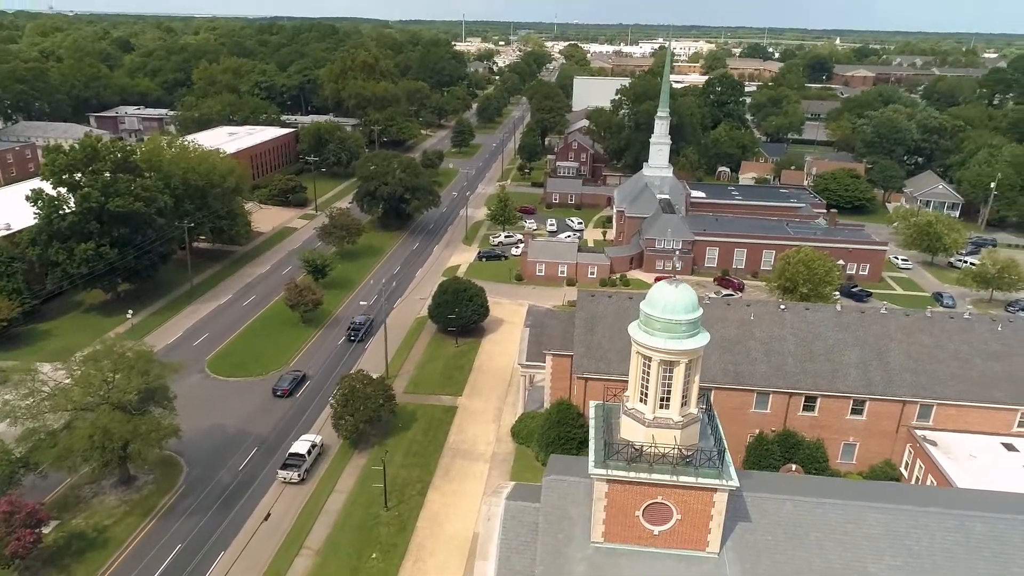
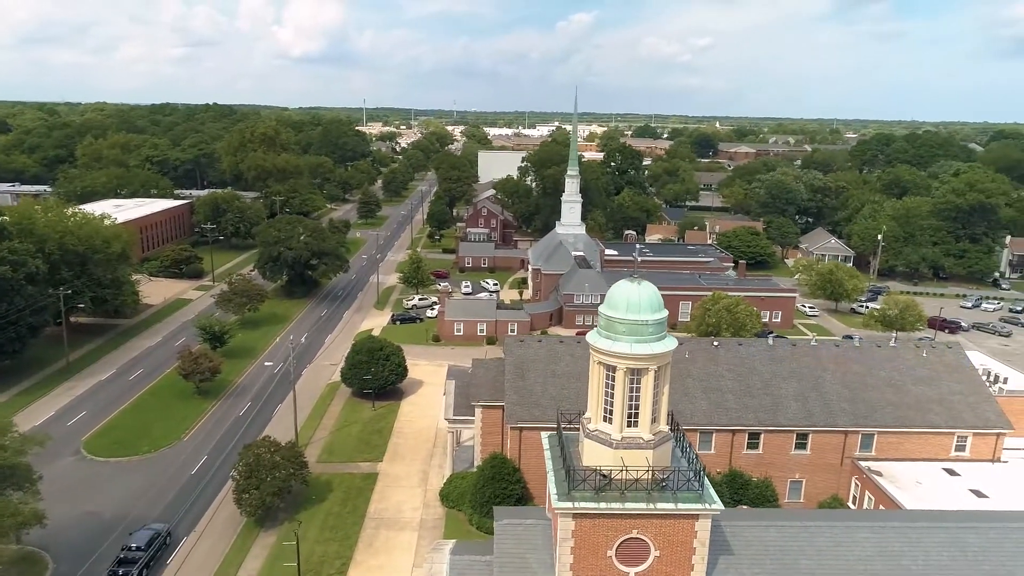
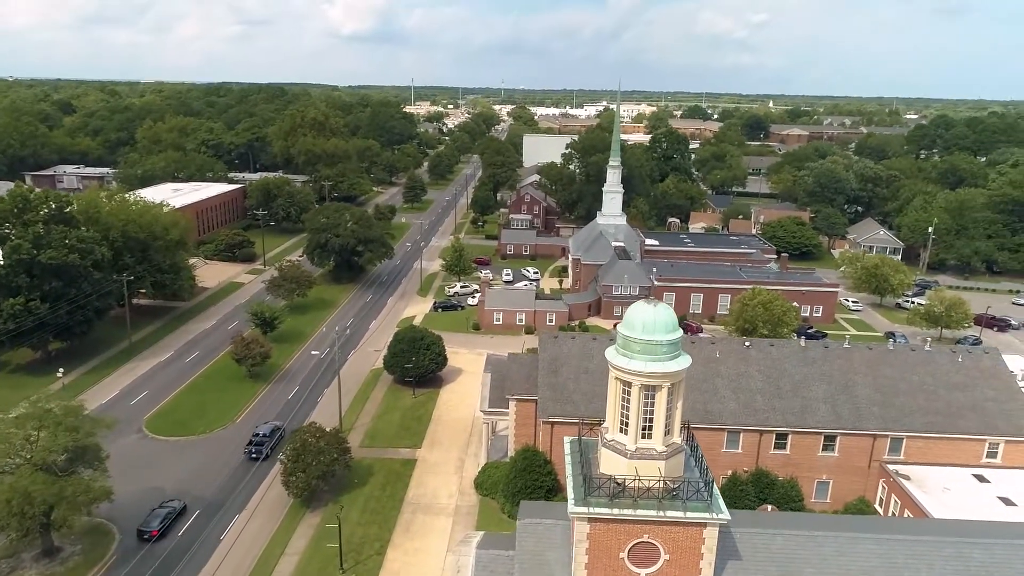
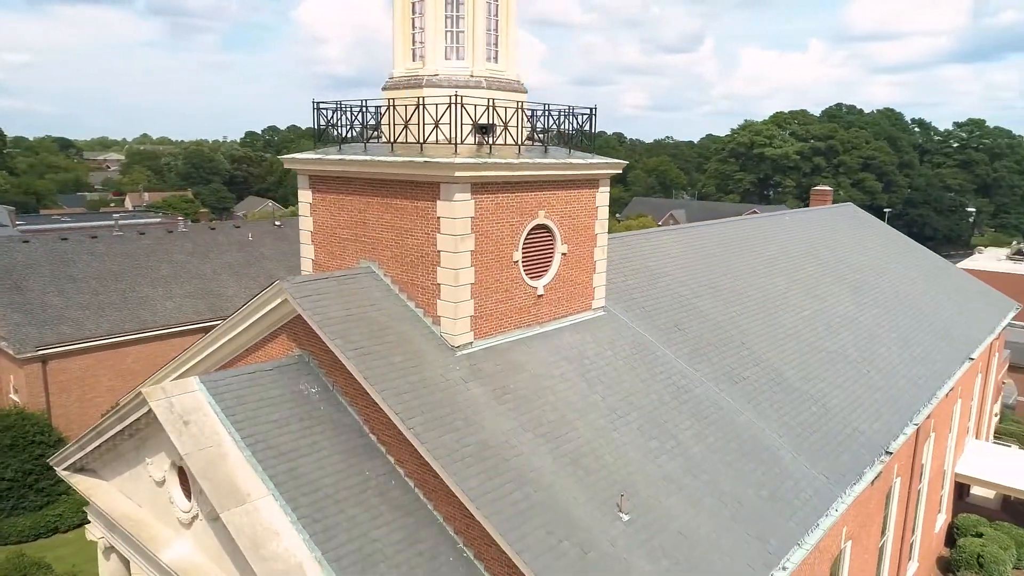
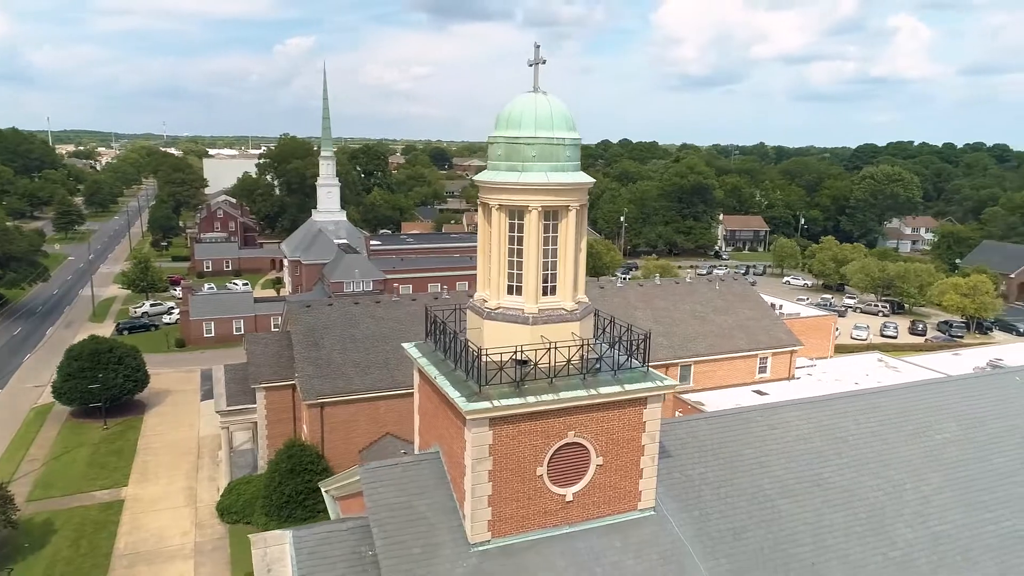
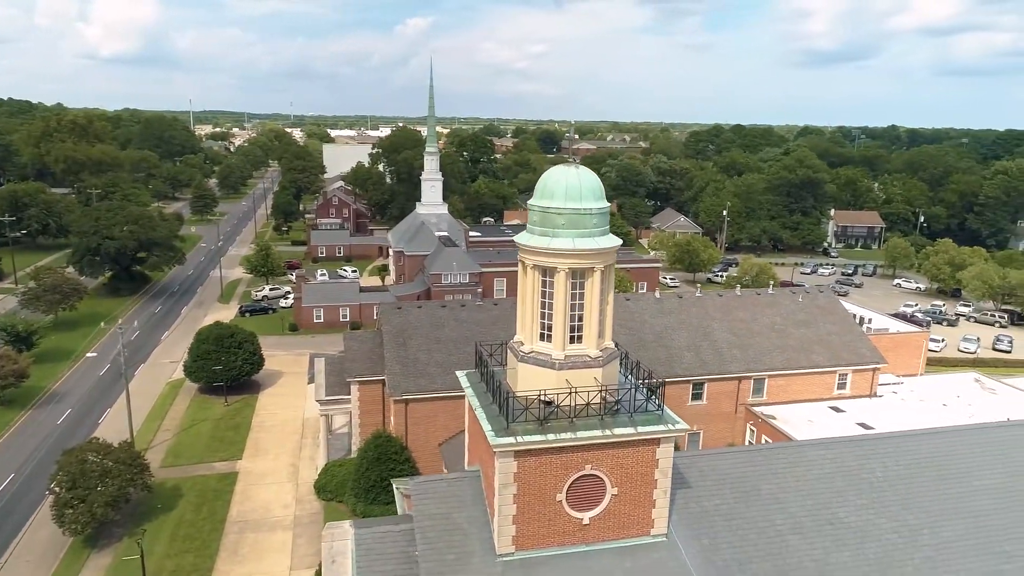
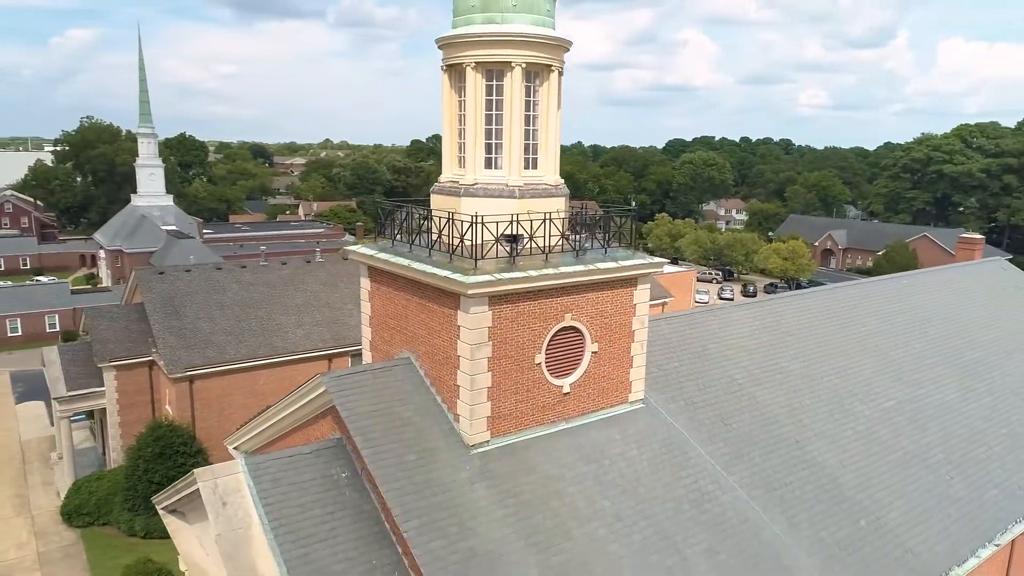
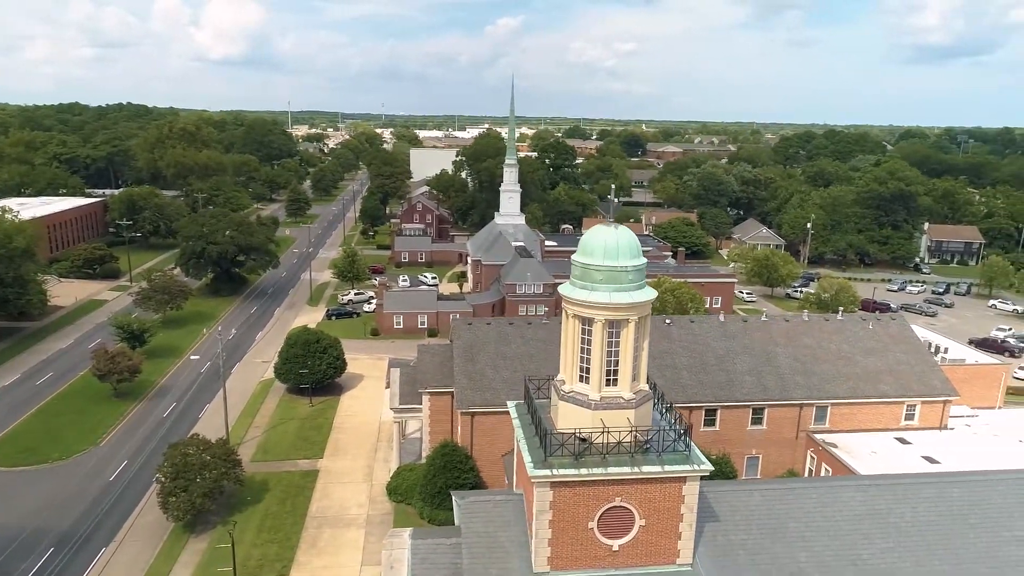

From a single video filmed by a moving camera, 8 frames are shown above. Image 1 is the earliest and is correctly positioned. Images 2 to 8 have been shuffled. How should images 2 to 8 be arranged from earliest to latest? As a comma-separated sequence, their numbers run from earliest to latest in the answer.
3, 2, 8, 6, 5, 7, 4
